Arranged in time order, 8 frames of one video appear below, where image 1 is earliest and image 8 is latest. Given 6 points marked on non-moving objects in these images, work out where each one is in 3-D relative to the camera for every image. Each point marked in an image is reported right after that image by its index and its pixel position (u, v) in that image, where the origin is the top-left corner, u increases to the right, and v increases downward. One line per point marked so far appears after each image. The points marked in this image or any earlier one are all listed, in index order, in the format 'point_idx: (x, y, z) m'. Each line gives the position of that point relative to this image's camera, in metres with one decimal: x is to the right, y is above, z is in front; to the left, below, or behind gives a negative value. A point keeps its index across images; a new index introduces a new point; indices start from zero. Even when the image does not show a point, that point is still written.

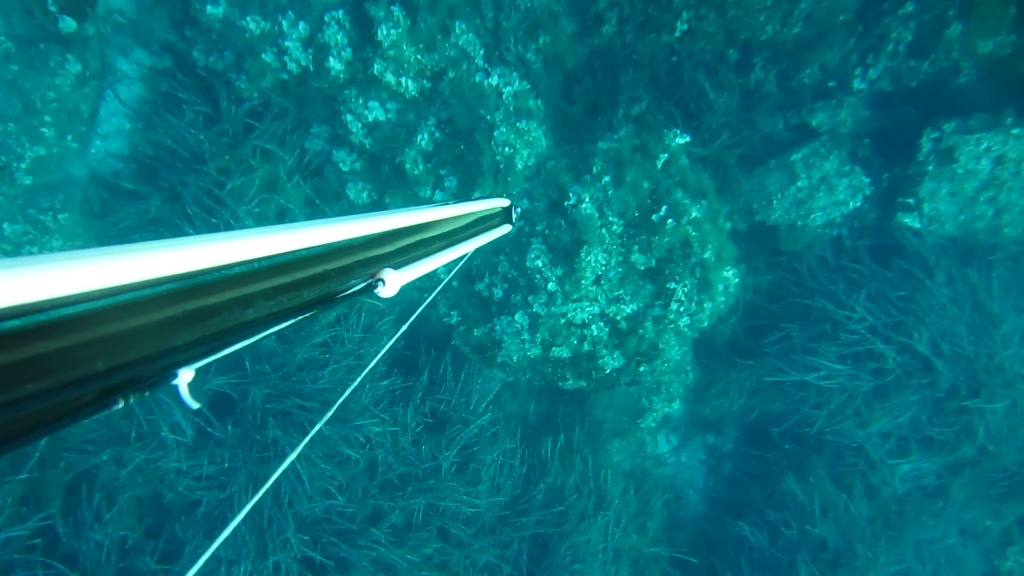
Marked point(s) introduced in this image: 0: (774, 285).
0: (+2.0, 0.0, +5.5) m
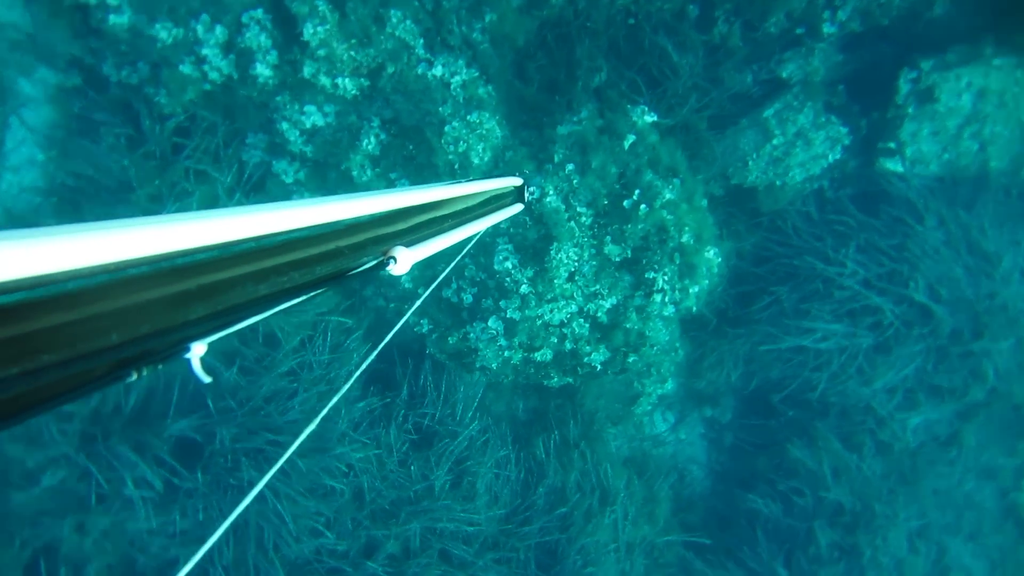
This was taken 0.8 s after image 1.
0: (+1.8, +0.3, +5.2) m
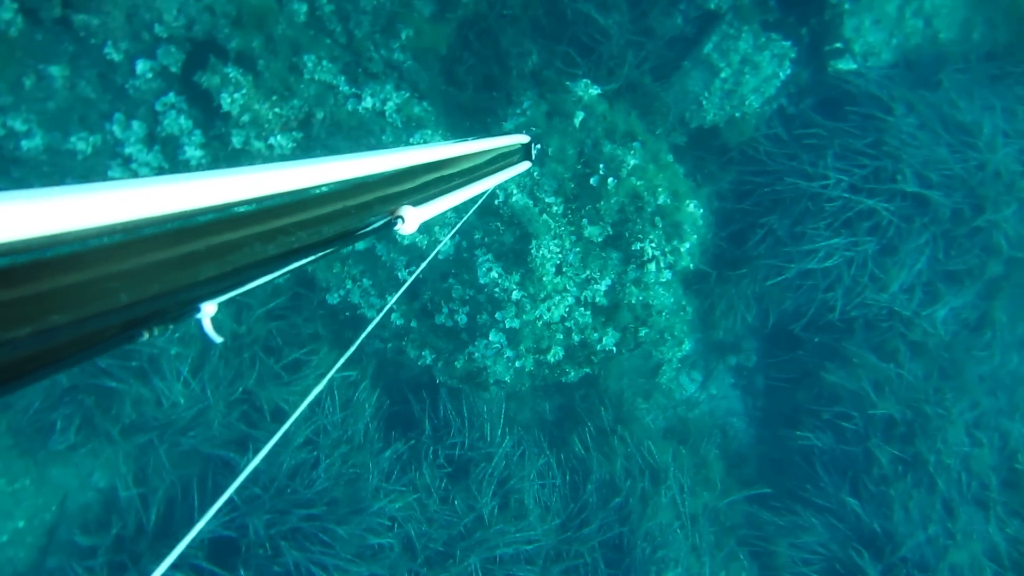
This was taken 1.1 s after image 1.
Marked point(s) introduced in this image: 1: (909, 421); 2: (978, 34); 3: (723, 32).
0: (+1.6, +0.7, +5.1) m
1: (+2.7, -0.9, +5.0) m
2: (+3.2, +1.8, +5.0) m
3: (+1.3, +1.6, +4.5) m
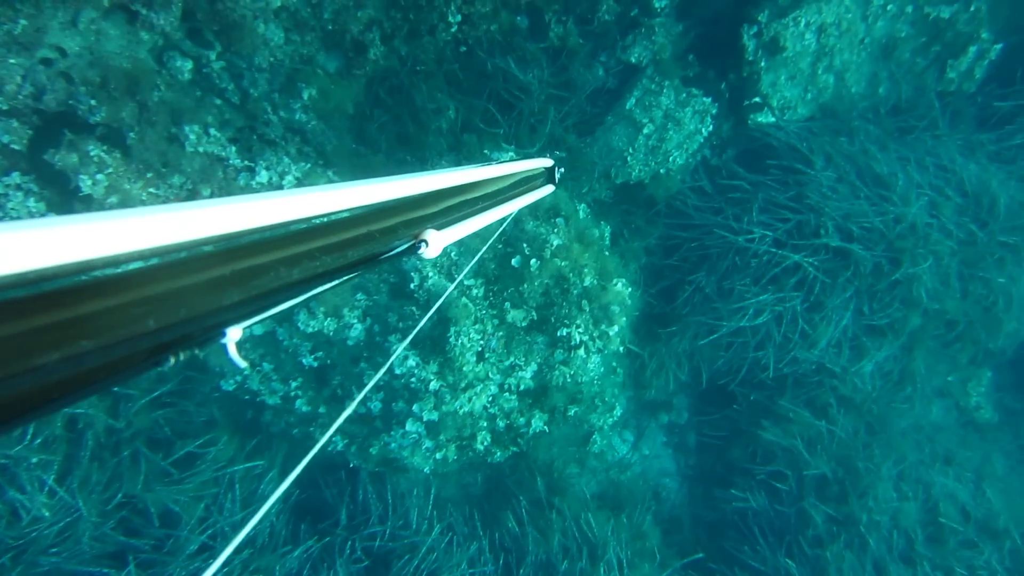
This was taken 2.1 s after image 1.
0: (+1.1, +0.3, +5.0) m
1: (+2.2, -1.3, +4.9) m
2: (+2.6, +1.4, +5.0) m
3: (+0.8, +1.2, +4.4) m
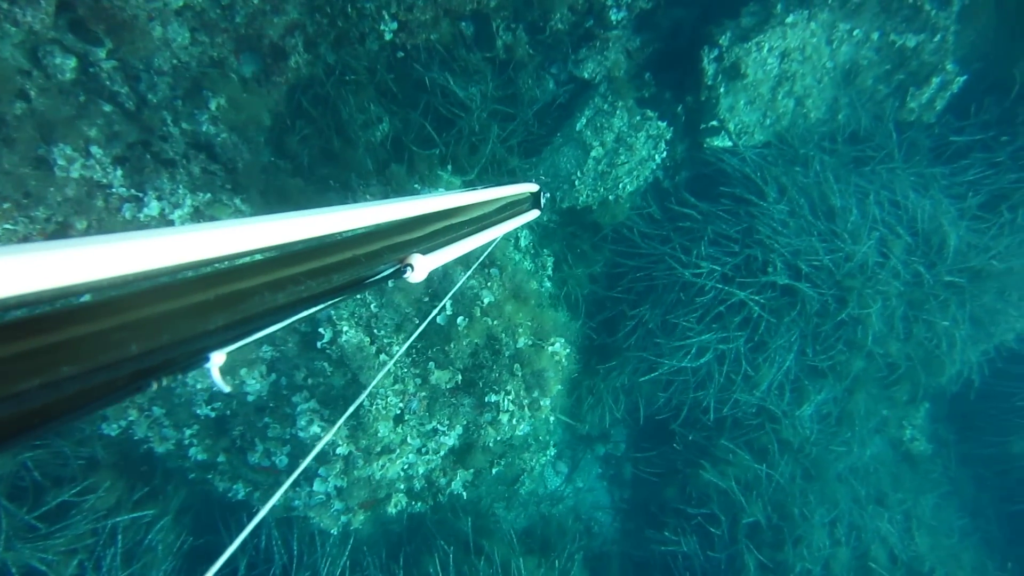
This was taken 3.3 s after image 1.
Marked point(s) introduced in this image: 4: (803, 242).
0: (+0.6, +0.1, +4.7) m
1: (+1.7, -1.5, +4.8) m
2: (+2.2, +1.1, +4.9) m
3: (+0.5, +1.0, +4.1) m
4: (+1.9, +0.3, +4.7) m
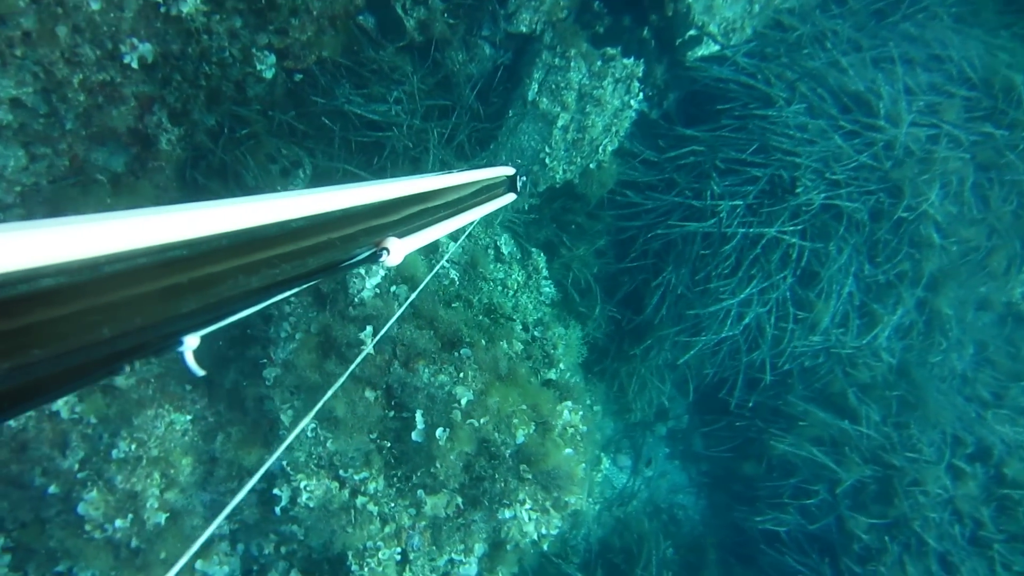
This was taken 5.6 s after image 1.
0: (+0.6, +0.3, +4.0) m
1: (+2.1, -1.0, +4.2) m
2: (+1.8, +1.7, +4.0) m
3: (+0.2, +1.0, +3.3) m
4: (+1.7, +0.8, +3.9) m
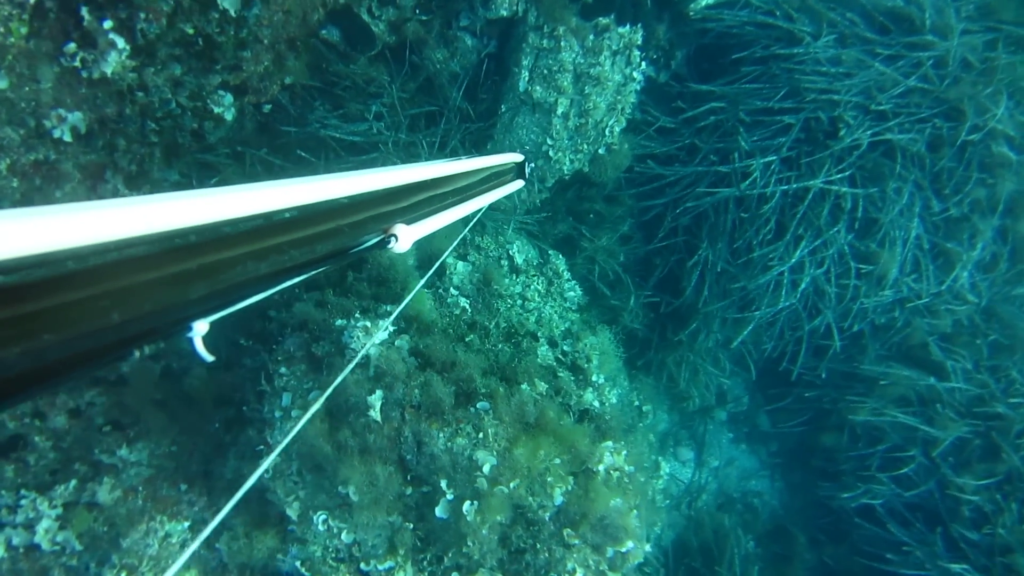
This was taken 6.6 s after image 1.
0: (+0.7, +0.3, +3.6) m
1: (+2.4, -0.7, +3.8) m
2: (+1.7, +1.9, +3.4) m
3: (+0.1, +1.0, +2.9) m
4: (+1.7, +1.0, +3.4) m
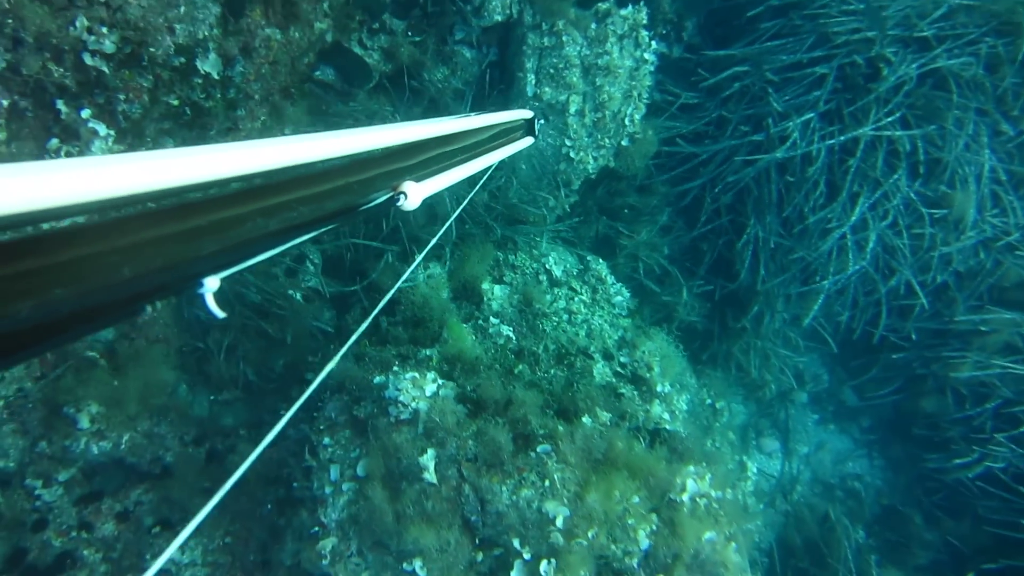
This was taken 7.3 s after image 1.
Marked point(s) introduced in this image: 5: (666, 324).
0: (+0.8, +0.4, +3.4) m
1: (+2.7, -0.4, +3.4) m
2: (+1.5, +2.1, +3.2) m
3: (+0.1, +0.9, +2.7) m
4: (+1.7, +1.2, +3.1) m
5: (+0.8, -0.2, +3.6) m
